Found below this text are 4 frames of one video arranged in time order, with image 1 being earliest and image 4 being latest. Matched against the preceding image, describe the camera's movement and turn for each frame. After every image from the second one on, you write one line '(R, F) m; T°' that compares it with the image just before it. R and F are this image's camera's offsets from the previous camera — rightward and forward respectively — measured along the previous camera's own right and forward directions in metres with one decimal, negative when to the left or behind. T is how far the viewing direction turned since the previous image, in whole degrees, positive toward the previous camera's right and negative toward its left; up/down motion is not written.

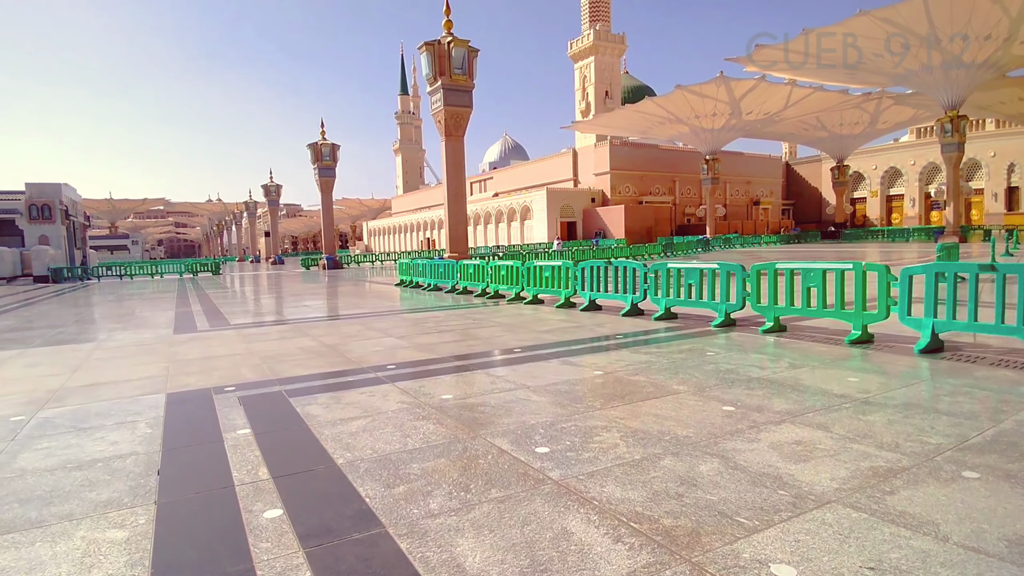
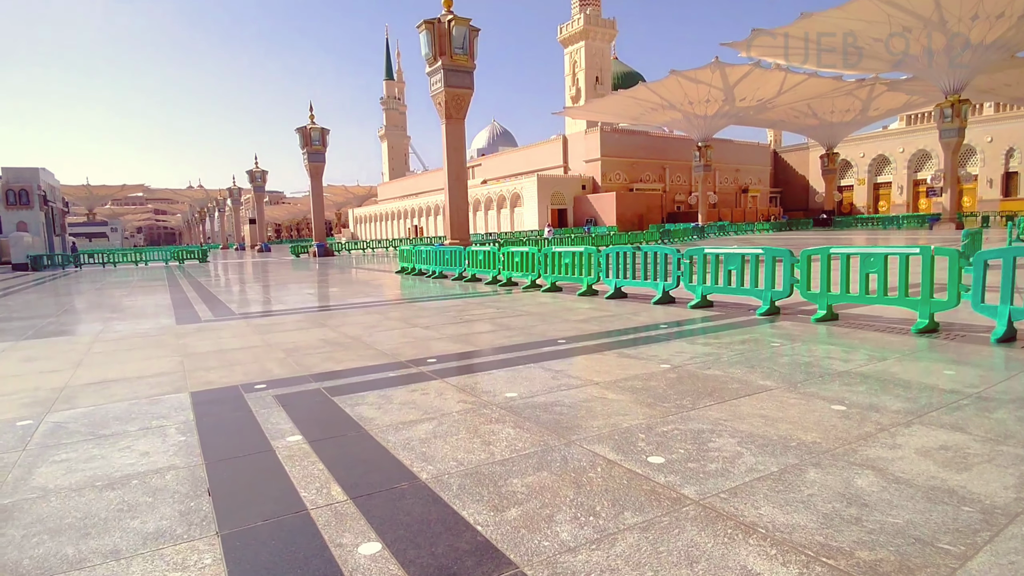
(-0.6, +0.5) m; +1°
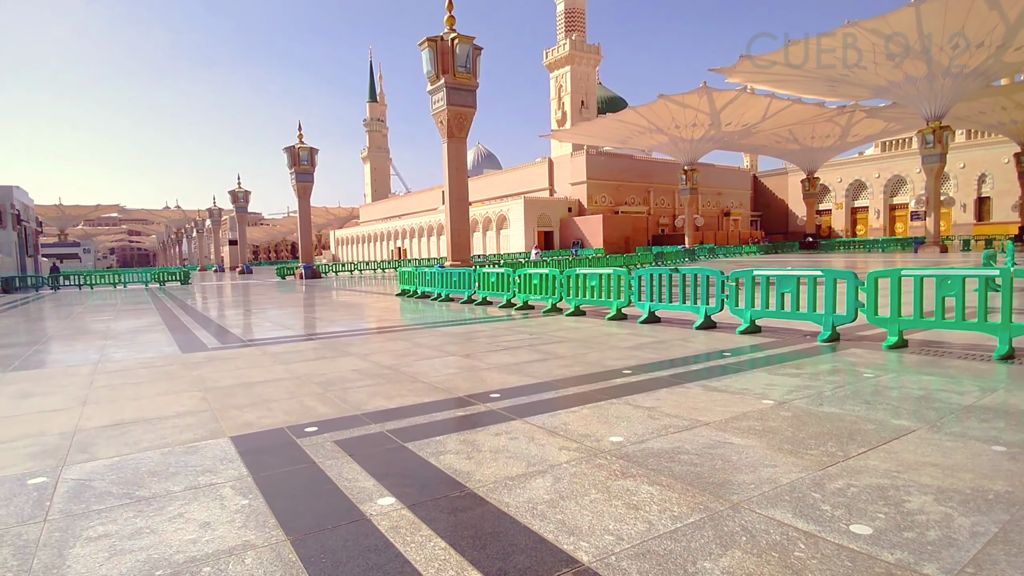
(-0.7, +0.5) m; +2°
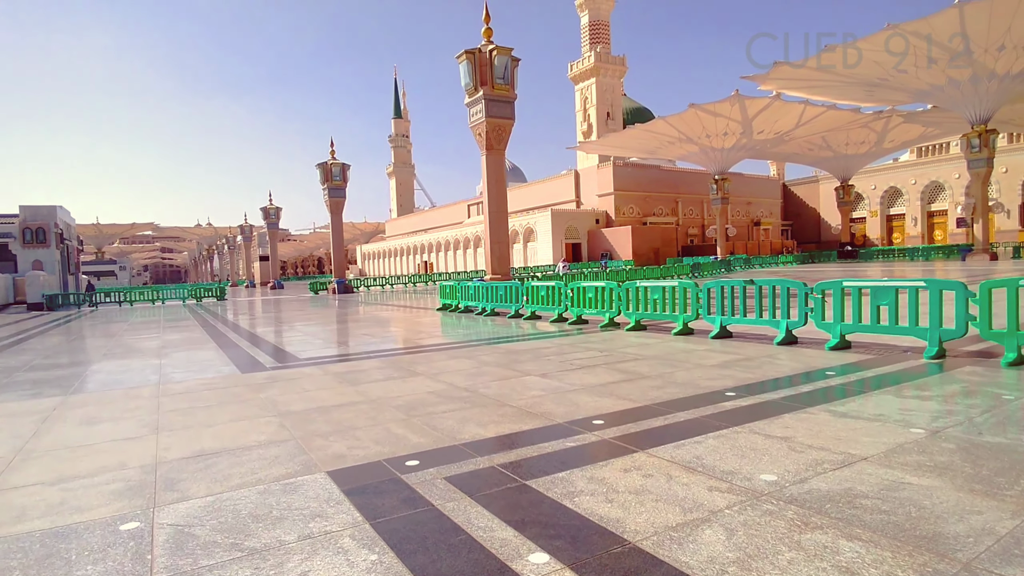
(-0.6, +0.4) m; -2°
